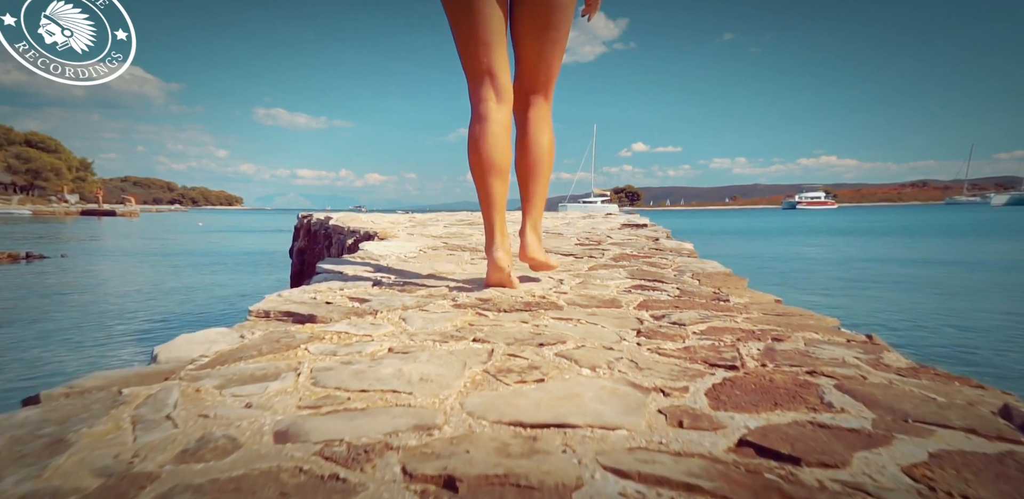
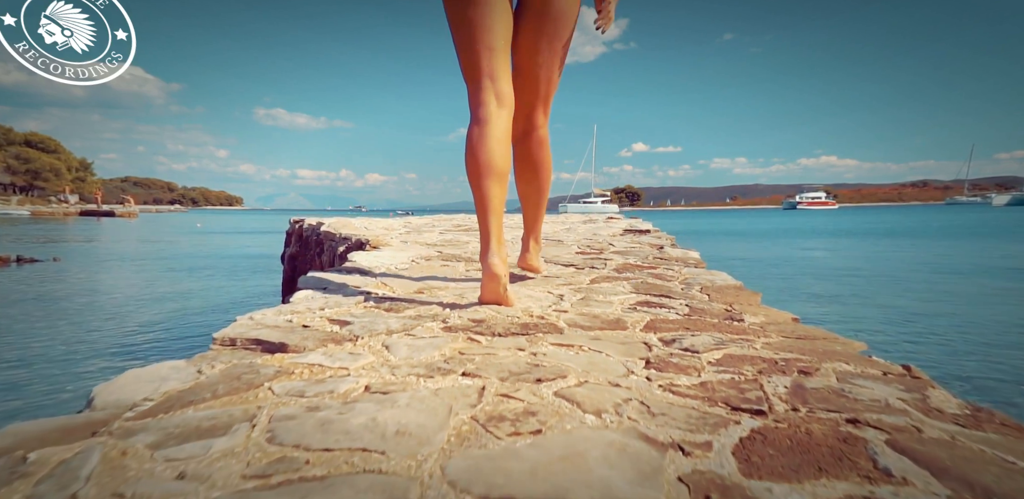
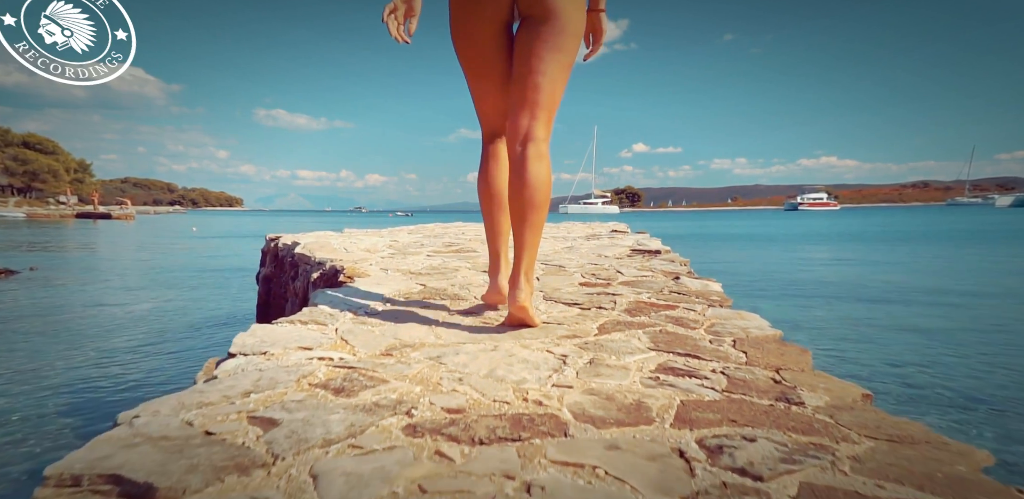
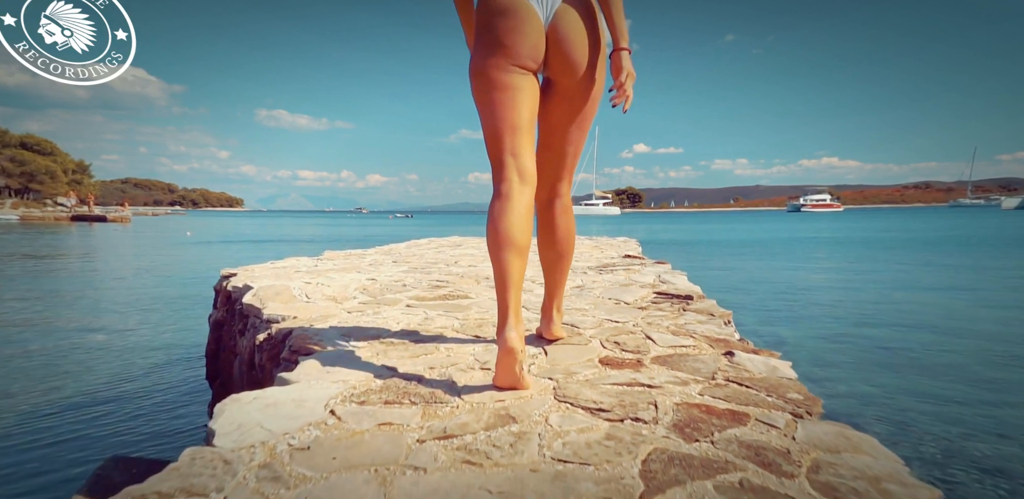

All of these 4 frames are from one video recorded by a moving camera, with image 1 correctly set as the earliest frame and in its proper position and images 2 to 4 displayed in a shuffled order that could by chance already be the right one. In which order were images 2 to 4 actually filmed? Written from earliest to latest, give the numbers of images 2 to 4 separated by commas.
2, 3, 4
